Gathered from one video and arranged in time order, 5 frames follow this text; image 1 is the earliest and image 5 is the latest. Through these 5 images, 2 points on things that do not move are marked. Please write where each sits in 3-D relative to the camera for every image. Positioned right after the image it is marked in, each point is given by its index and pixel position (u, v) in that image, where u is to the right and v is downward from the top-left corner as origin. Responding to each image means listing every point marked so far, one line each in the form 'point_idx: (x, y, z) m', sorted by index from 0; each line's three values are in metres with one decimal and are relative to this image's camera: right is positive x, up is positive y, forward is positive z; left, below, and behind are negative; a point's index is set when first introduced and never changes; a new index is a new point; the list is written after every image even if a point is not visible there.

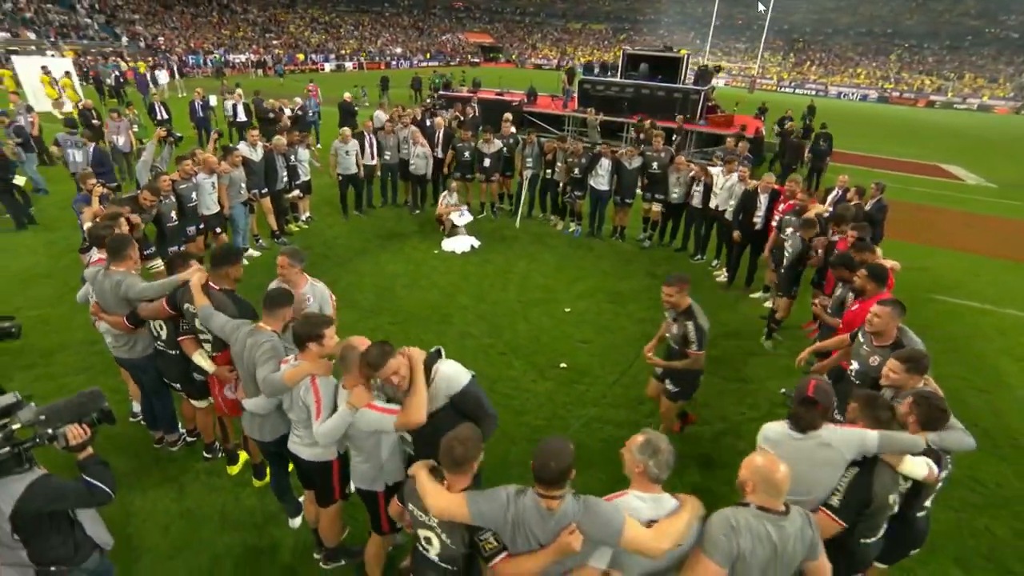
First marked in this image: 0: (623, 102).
0: (+3.8, +6.4, +18.3) m
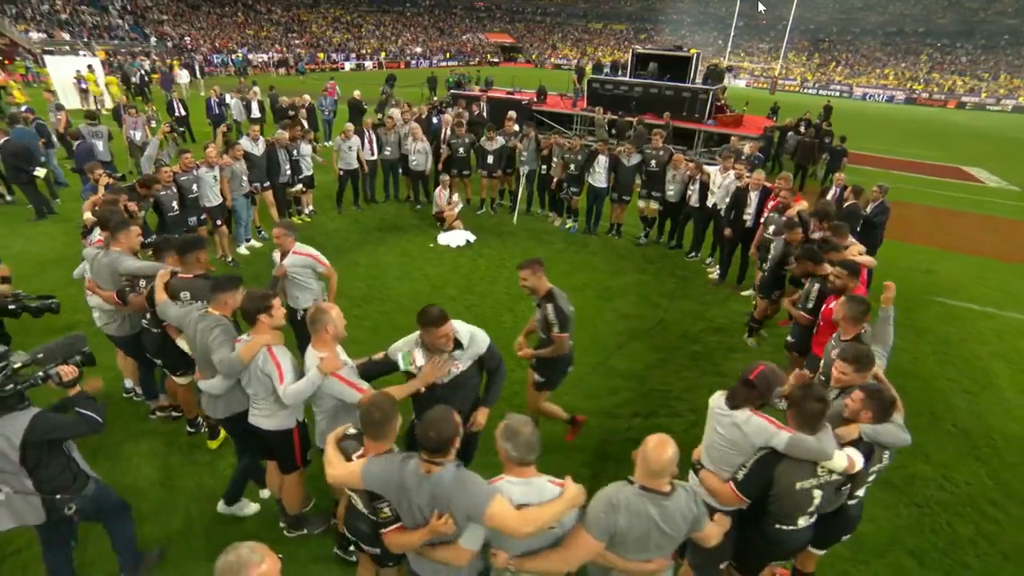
0: (+4.1, +6.5, +18.3) m
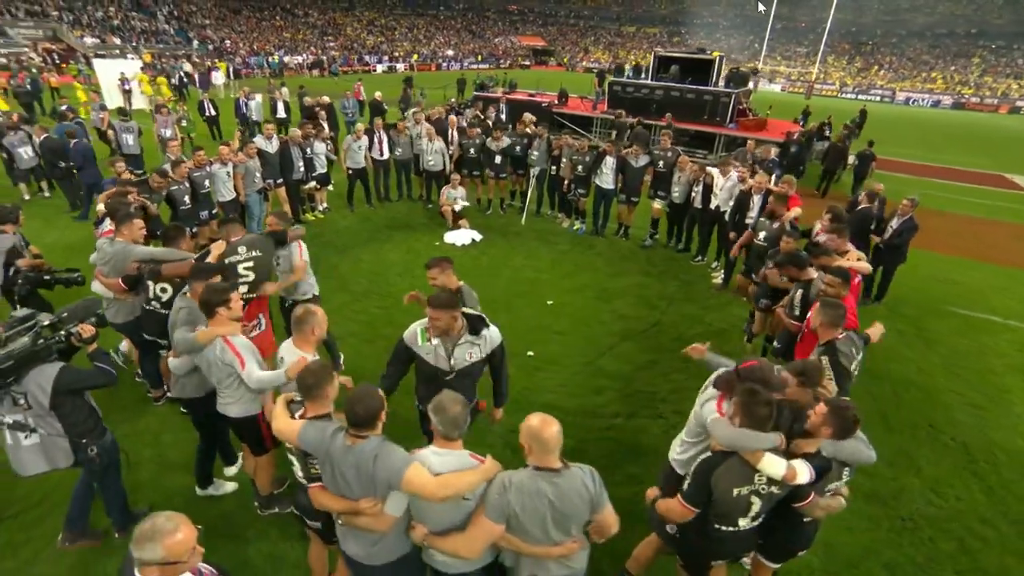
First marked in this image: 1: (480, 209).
0: (+4.8, +6.3, +18.2) m
1: (-0.8, +1.9, +12.8) m
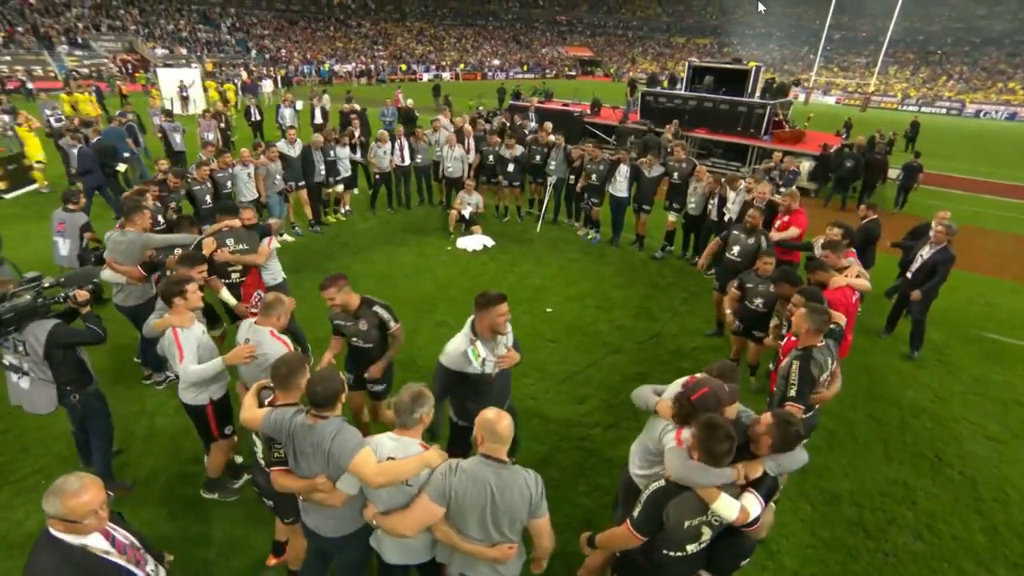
0: (+5.8, +5.9, +17.9) m
1: (-0.4, +1.8, +12.9) m
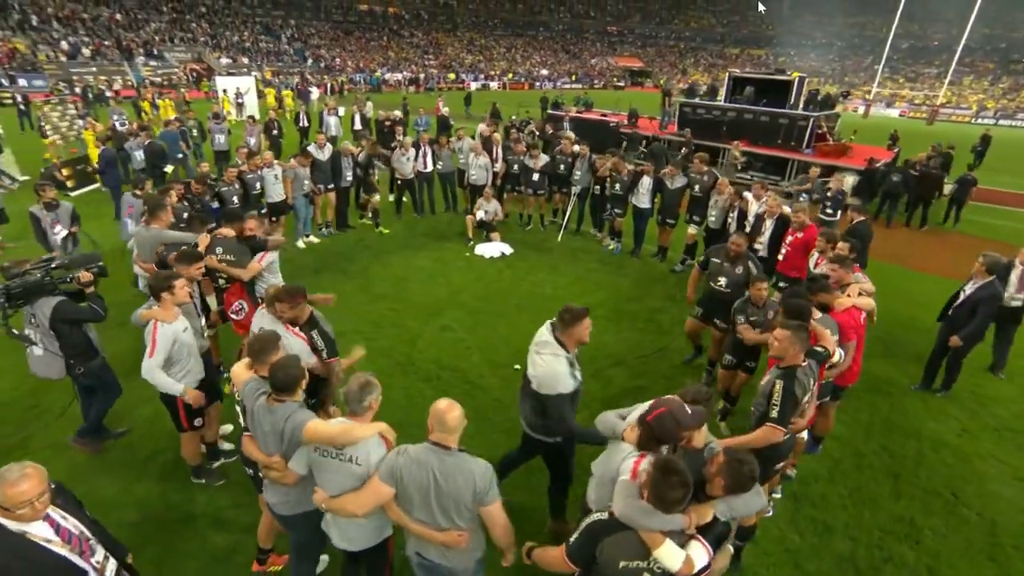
0: (+6.9, +5.4, +17.4) m
1: (+0.2, +1.6, +13.0) m
